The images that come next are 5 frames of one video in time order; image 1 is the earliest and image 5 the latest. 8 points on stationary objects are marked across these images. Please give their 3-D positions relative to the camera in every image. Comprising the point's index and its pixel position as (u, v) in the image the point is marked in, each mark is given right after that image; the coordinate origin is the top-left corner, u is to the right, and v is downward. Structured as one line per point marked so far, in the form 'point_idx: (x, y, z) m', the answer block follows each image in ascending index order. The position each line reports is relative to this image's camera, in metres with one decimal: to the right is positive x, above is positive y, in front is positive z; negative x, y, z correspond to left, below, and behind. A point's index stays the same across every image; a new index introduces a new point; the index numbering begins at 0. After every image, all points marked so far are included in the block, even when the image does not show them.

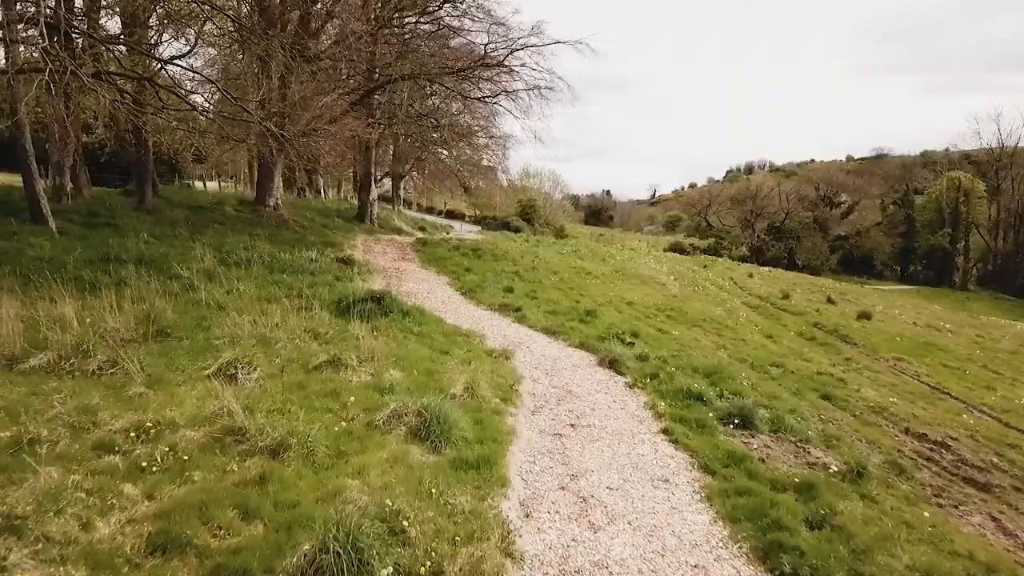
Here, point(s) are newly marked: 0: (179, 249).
0: (-9.9, +1.2, +16.2) m
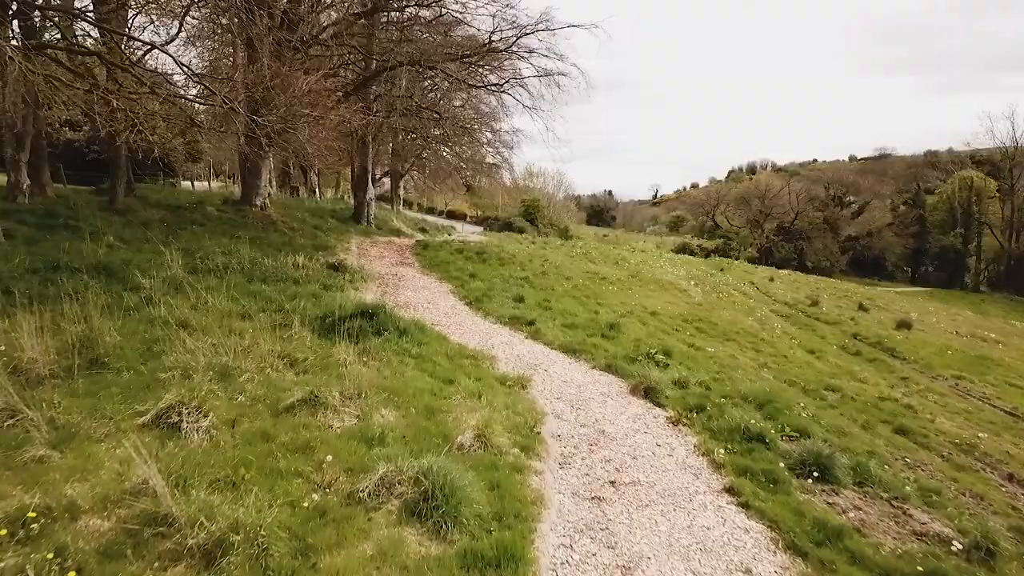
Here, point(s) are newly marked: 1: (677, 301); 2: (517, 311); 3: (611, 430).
0: (-9.6, +0.9, +14.3) m
1: (+6.1, -0.5, +20.0) m
2: (+0.1, -0.6, +14.9) m
3: (+1.6, -2.3, +8.7) m
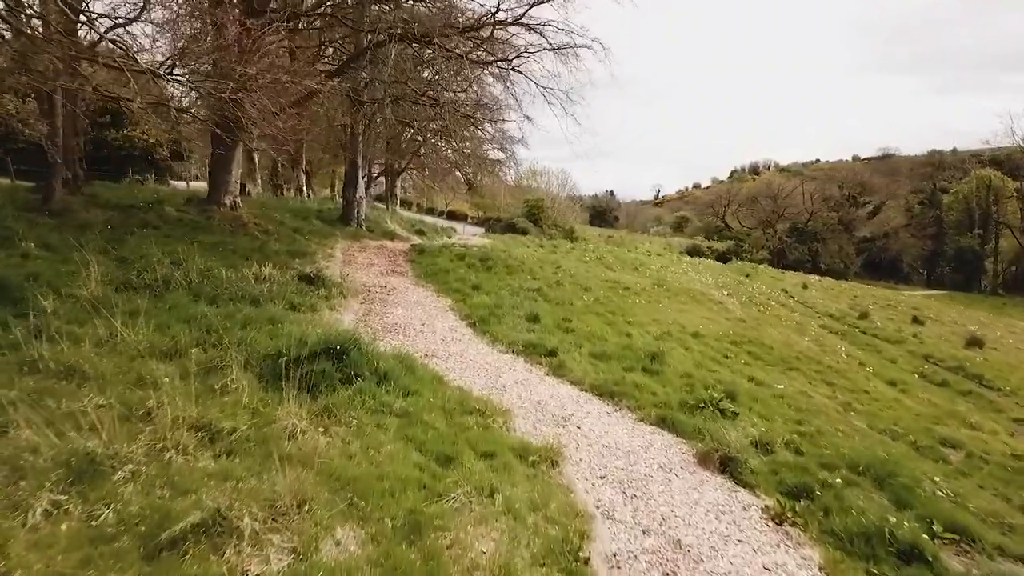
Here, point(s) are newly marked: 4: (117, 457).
0: (-9.3, +0.5, +11.3) m
1: (+6.4, -0.9, +17.1) m
2: (+0.5, -1.0, +12.0) m
3: (+1.9, -2.7, +5.8) m
4: (-3.8, -1.6, +5.3) m
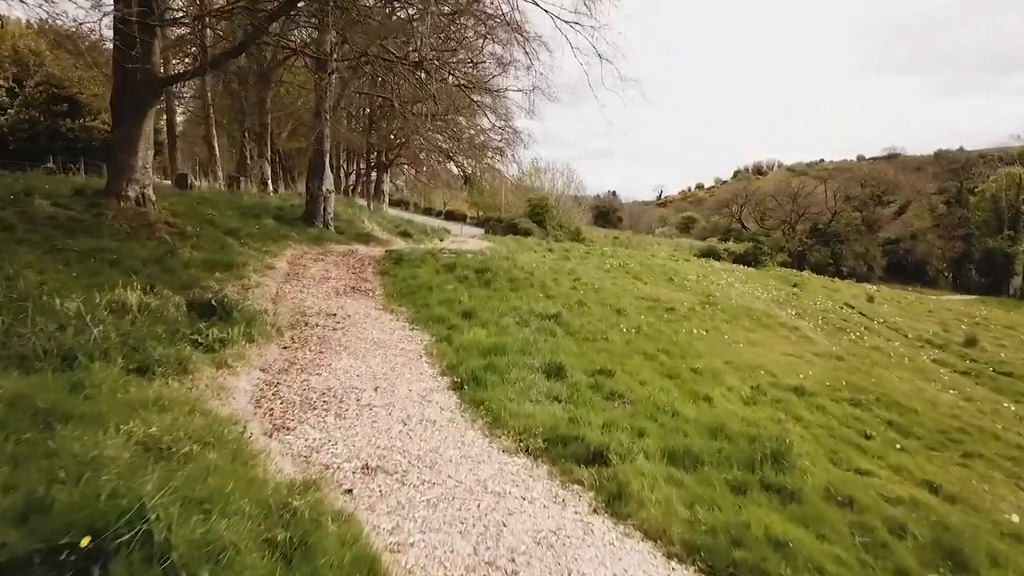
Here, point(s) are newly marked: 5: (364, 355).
0: (-9.1, -0.1, +6.5) m
1: (+6.6, -1.5, +12.2) m
2: (+0.6, -1.6, +7.1) m
3: (+2.1, -3.2, +0.9) m
4: (-3.7, -2.2, +0.4) m
5: (-2.4, -1.1, +8.8) m
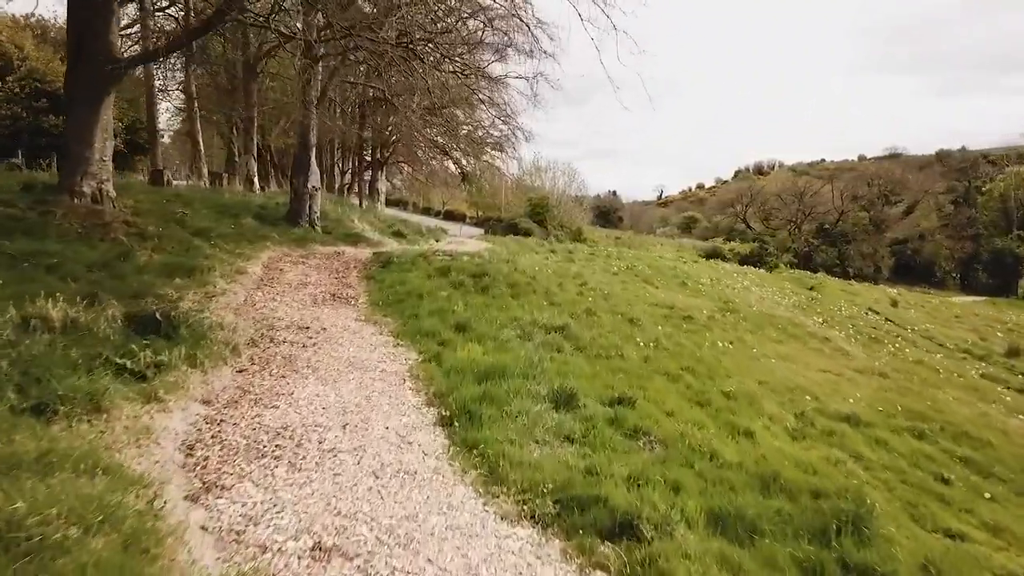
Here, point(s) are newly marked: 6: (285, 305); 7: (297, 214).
0: (-9.1, -0.2, +5.0) m
1: (+6.6, -1.7, +10.8) m
2: (+0.6, -1.8, +5.6) m
3: (+2.1, -3.4, -0.5) m
4: (-3.7, -2.3, -1.1) m
5: (-2.4, -1.2, +7.3) m
6: (-4.4, -0.3, +10.5) m
7: (-7.4, +2.6, +18.6) m
